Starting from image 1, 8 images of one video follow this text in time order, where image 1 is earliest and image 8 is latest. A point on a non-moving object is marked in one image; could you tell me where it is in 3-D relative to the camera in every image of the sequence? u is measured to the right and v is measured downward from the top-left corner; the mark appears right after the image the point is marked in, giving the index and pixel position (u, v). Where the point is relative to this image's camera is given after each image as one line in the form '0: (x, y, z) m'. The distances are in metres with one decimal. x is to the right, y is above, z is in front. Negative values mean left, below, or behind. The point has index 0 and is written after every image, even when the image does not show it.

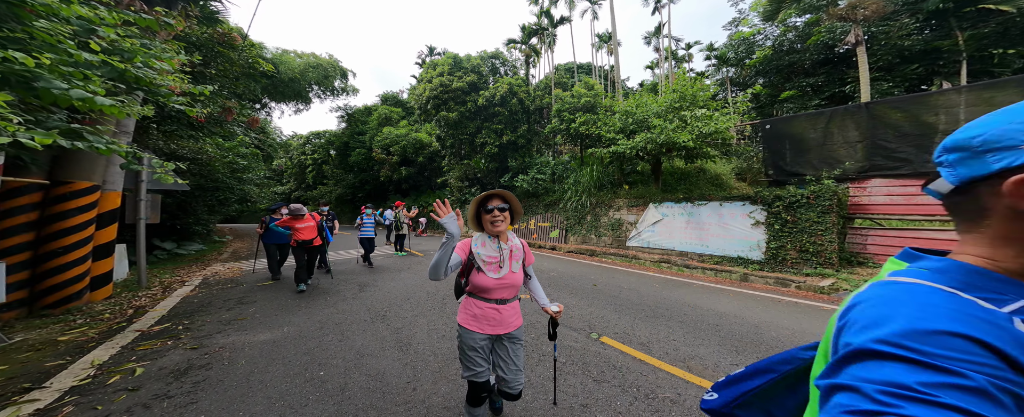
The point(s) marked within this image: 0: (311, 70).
0: (-12.1, +8.3, +16.9) m
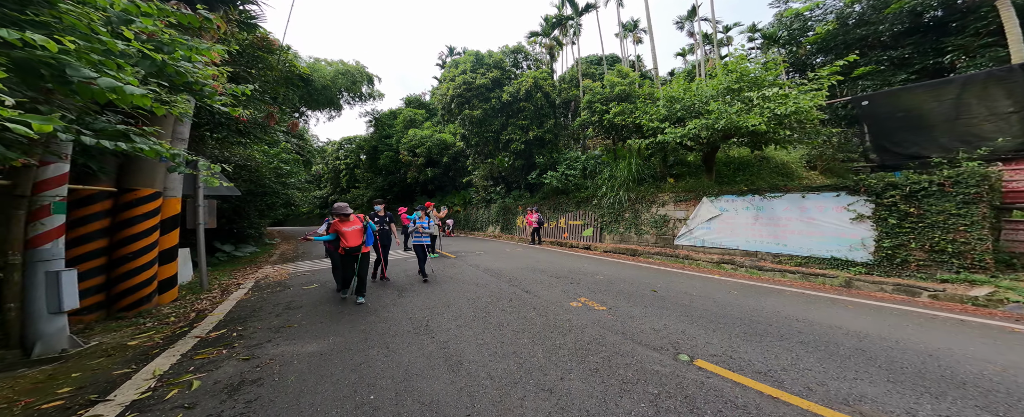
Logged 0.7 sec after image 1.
0: (-10.4, +8.2, +17.4) m
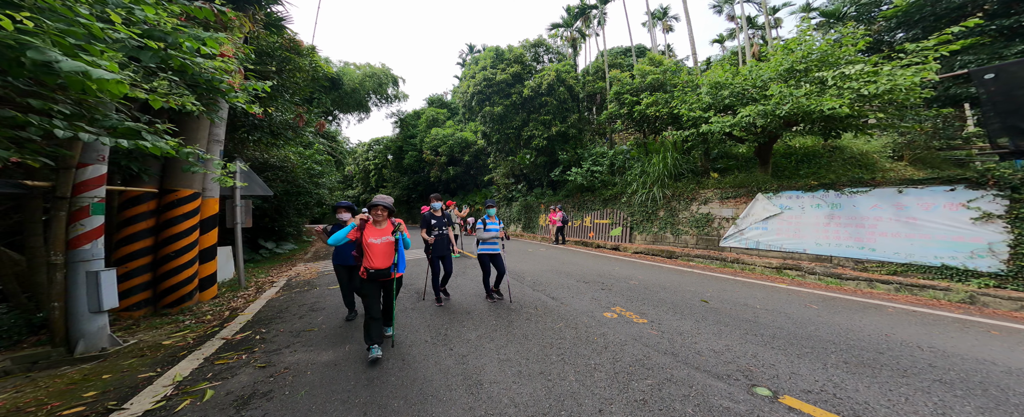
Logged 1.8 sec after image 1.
0: (-8.8, +8.2, +17.8) m
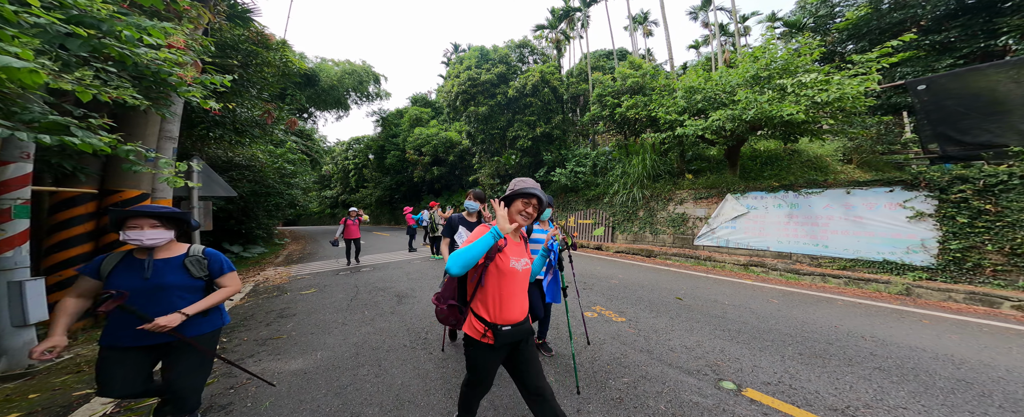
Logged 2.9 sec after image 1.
0: (-10.0, +8.2, +17.3) m
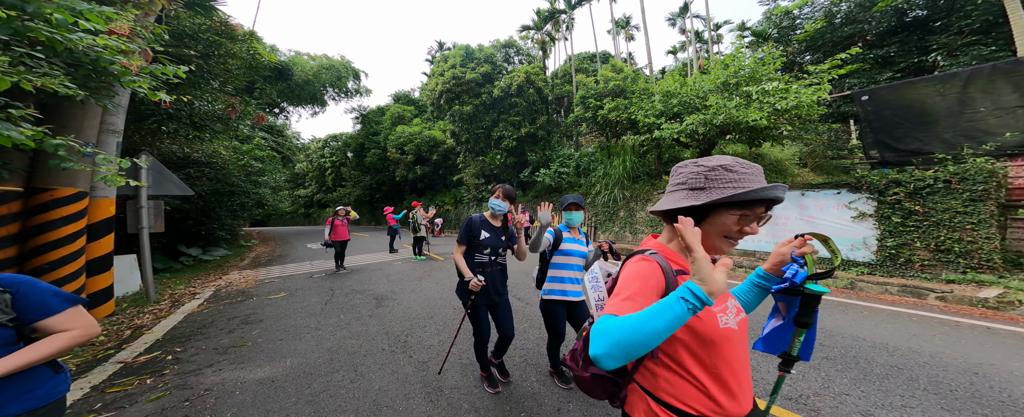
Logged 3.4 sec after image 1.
0: (-11.2, +8.2, +16.6) m
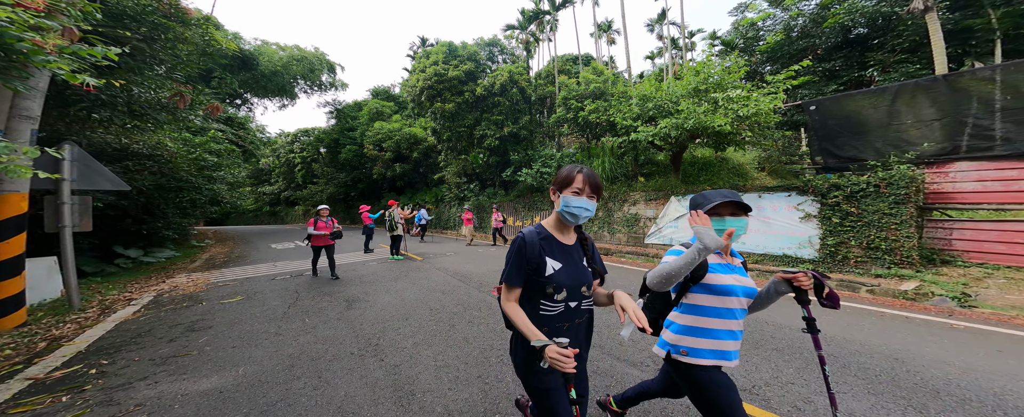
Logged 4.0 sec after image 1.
0: (-12.4, +8.3, +15.6) m
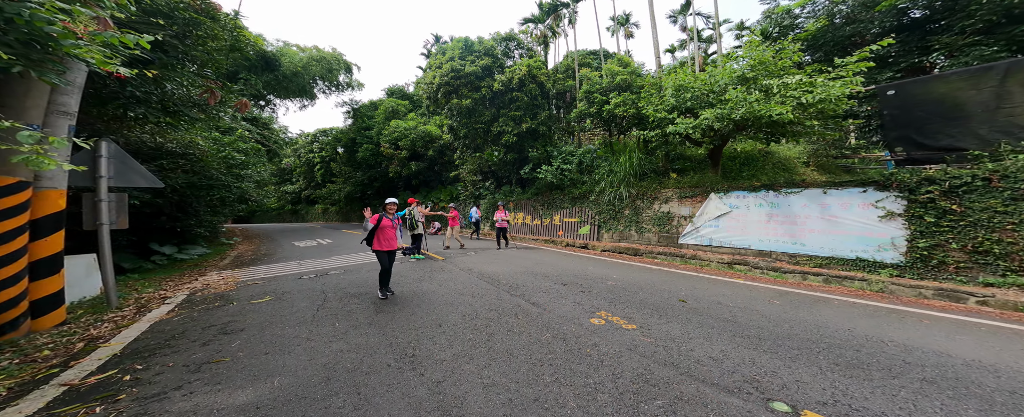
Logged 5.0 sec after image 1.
0: (-11.3, +8.4, +15.8) m
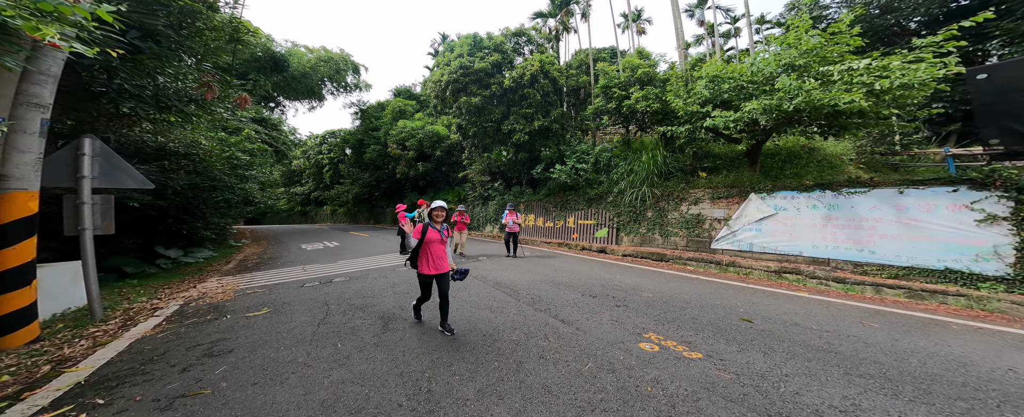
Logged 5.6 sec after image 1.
0: (-10.7, +8.3, +15.5) m
